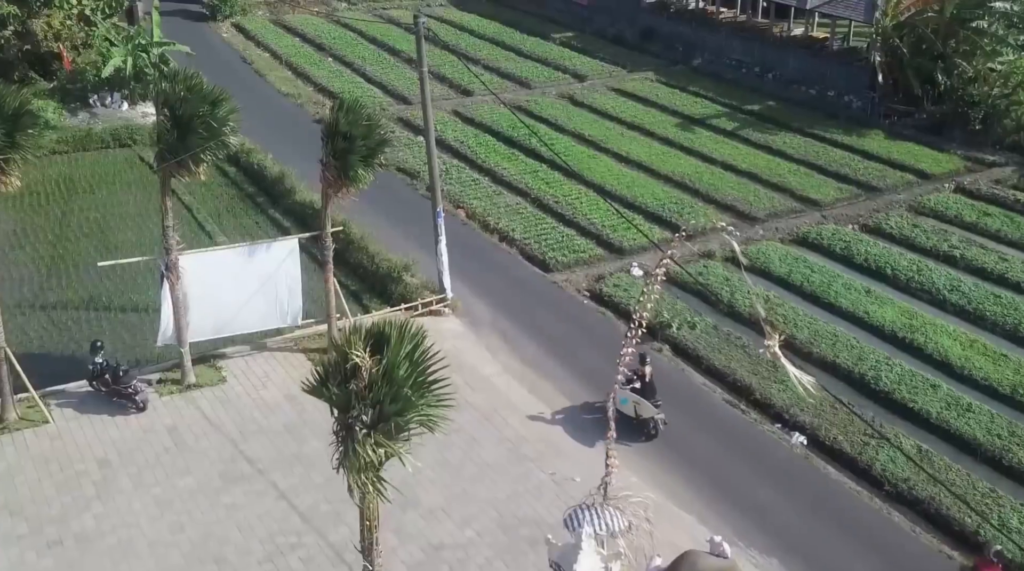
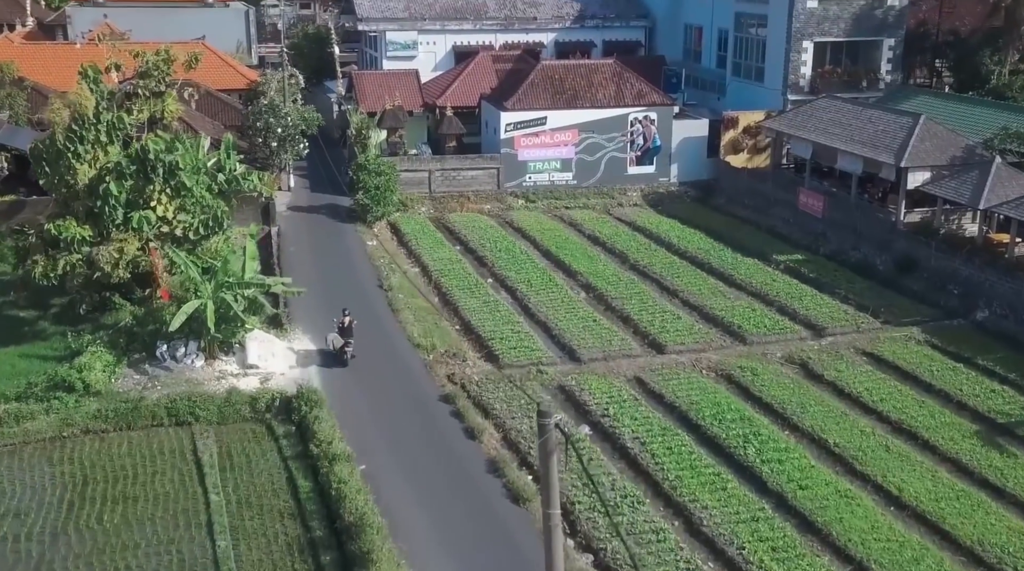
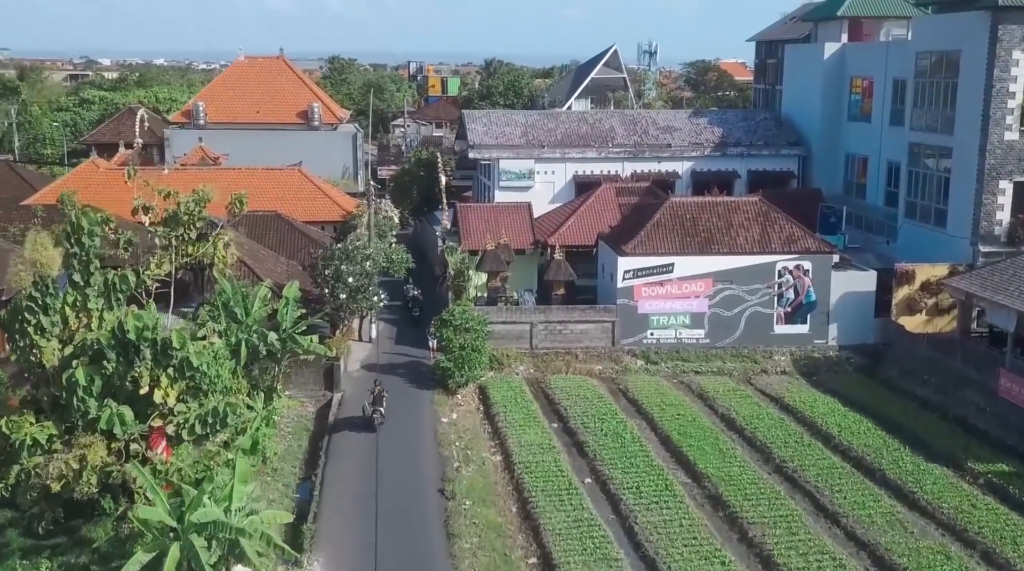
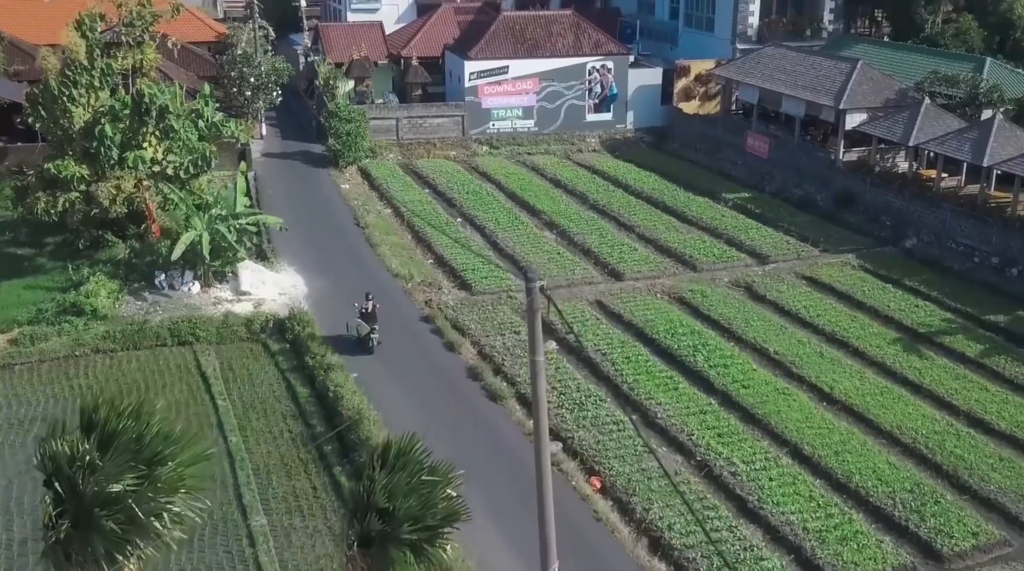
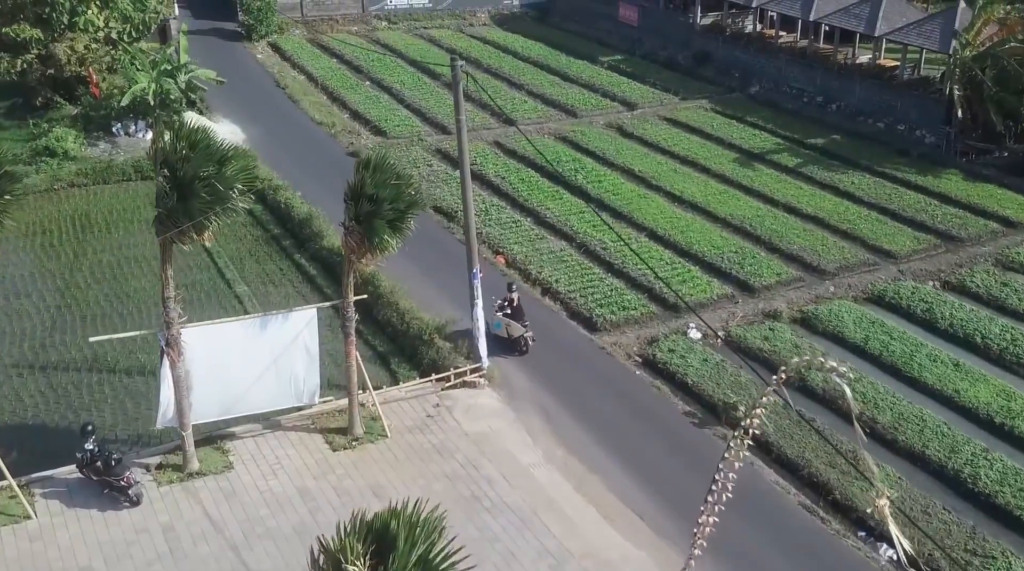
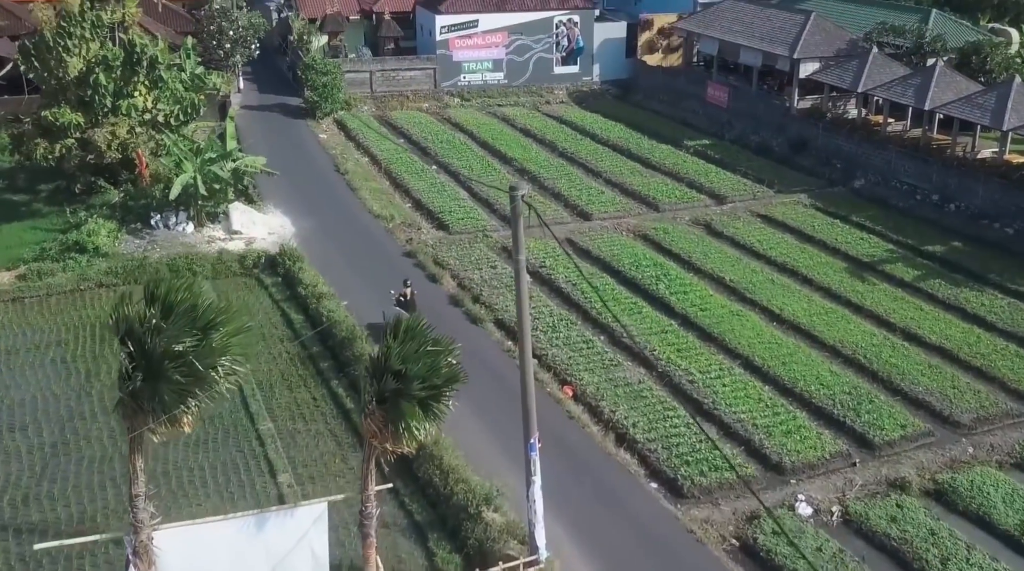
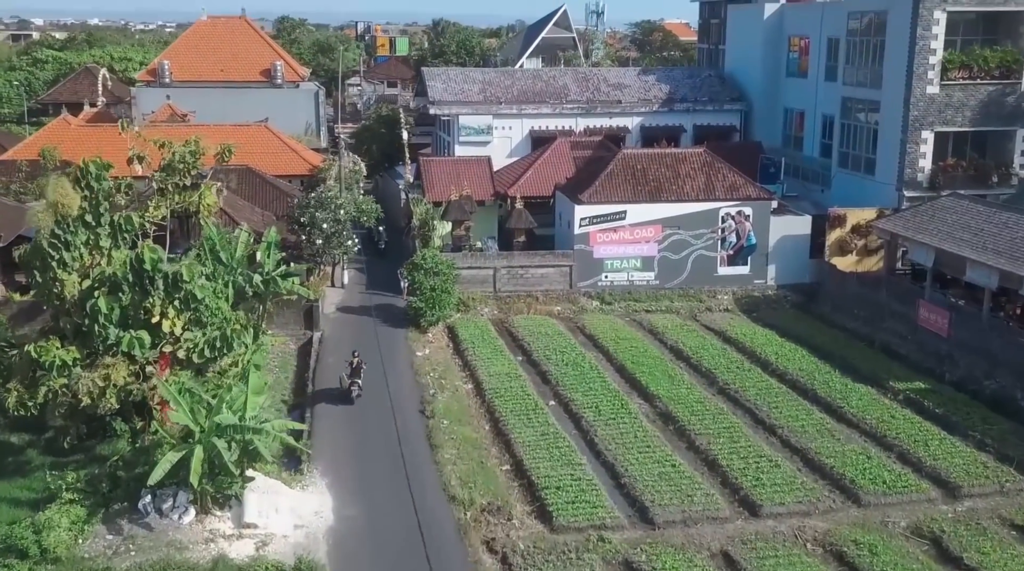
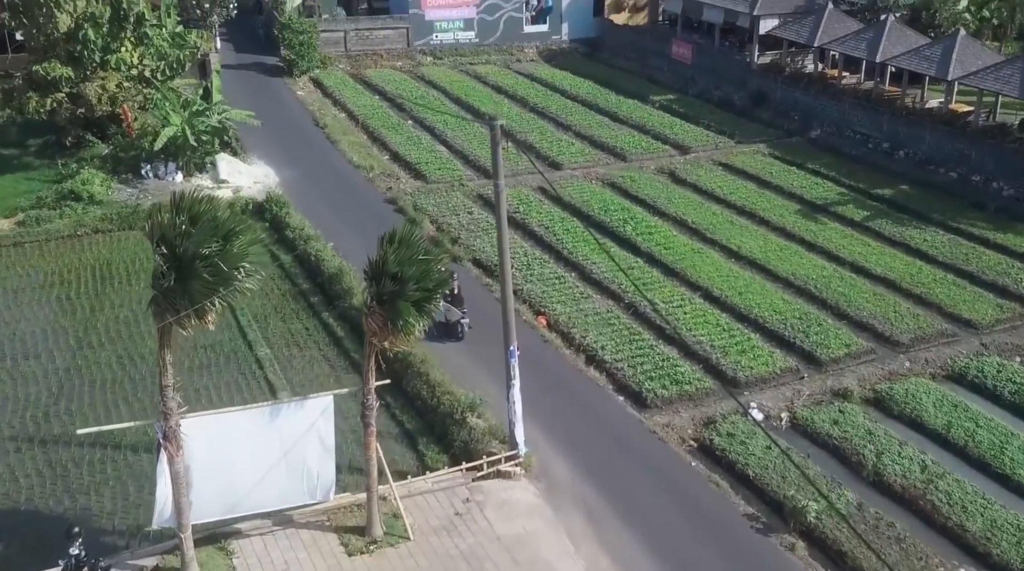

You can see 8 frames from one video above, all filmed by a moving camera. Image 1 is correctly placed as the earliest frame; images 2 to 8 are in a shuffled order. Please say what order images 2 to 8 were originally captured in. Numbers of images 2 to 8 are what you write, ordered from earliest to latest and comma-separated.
5, 8, 6, 4, 2, 7, 3
